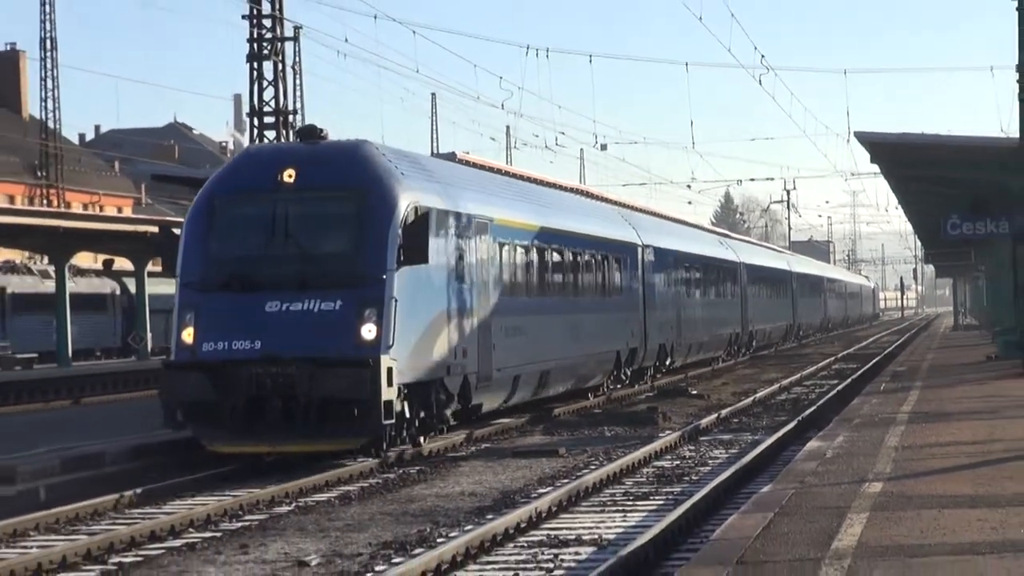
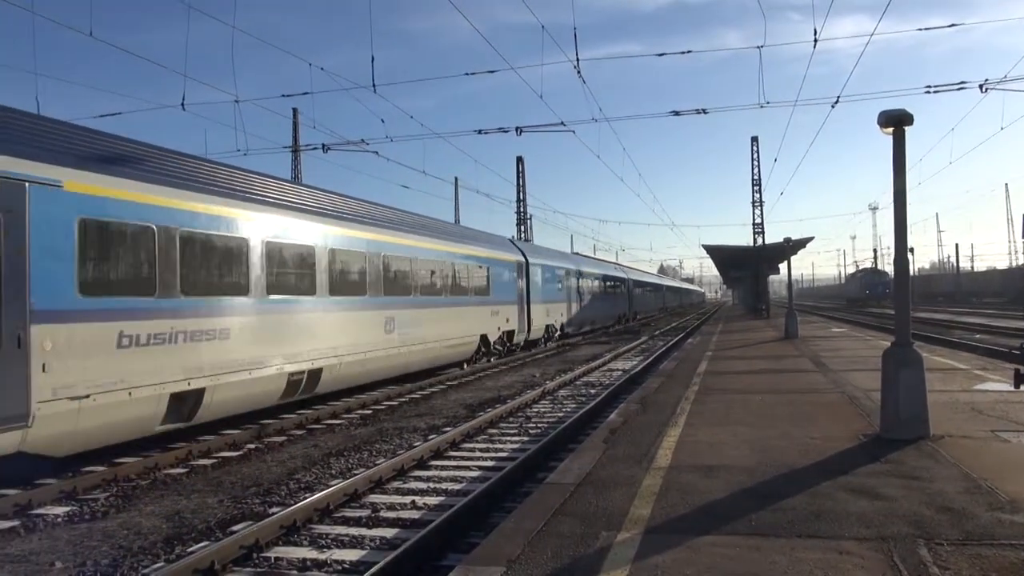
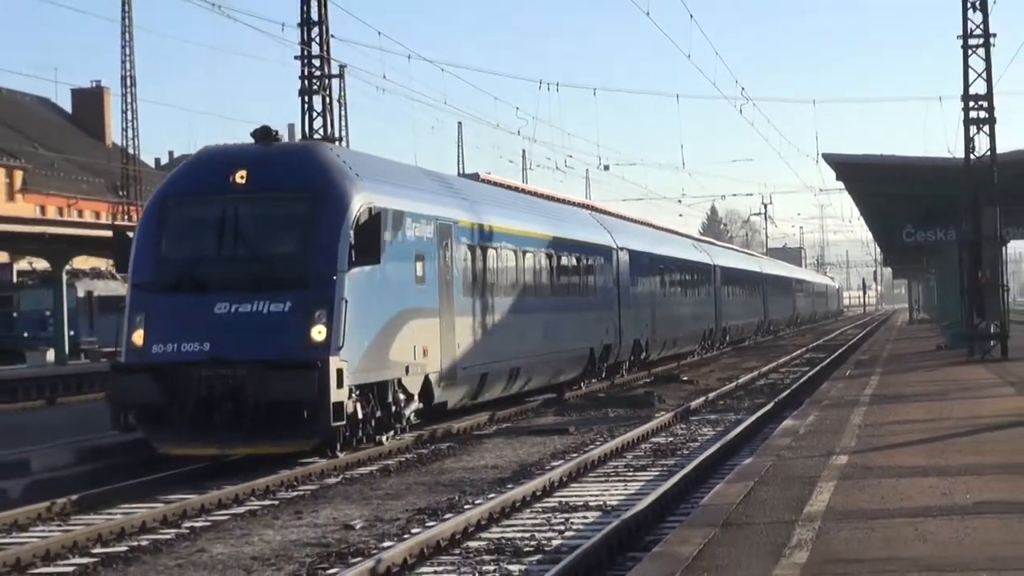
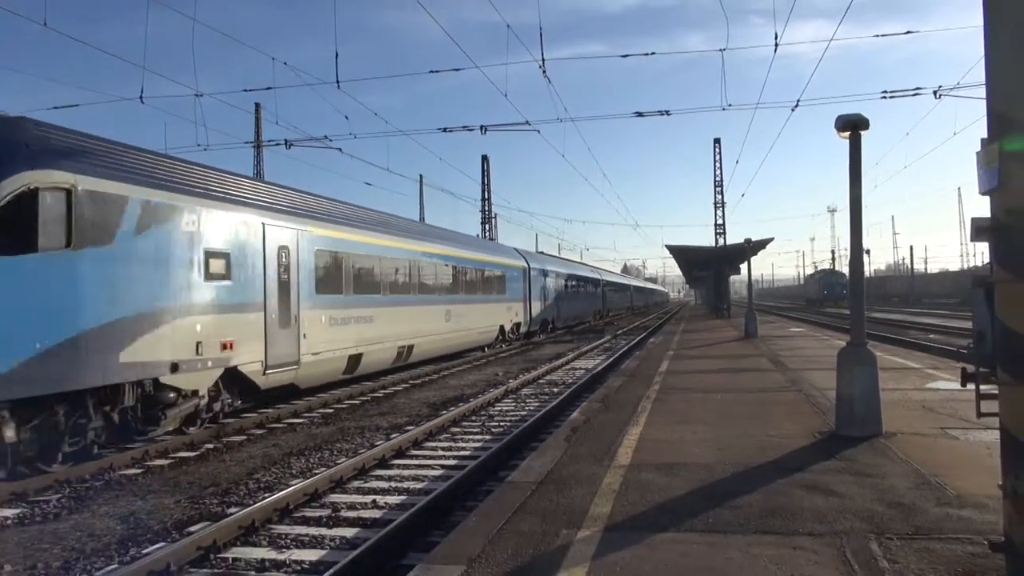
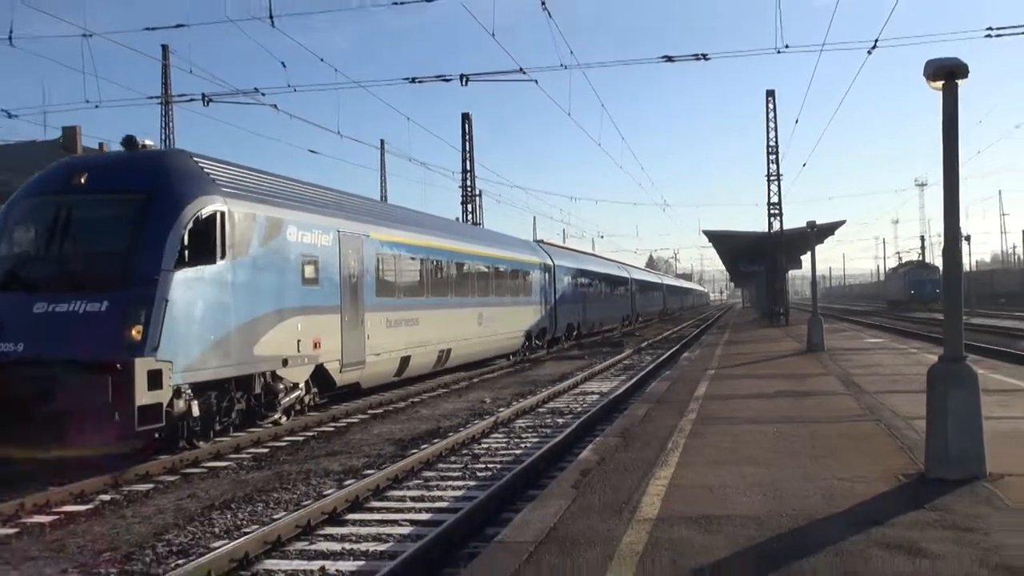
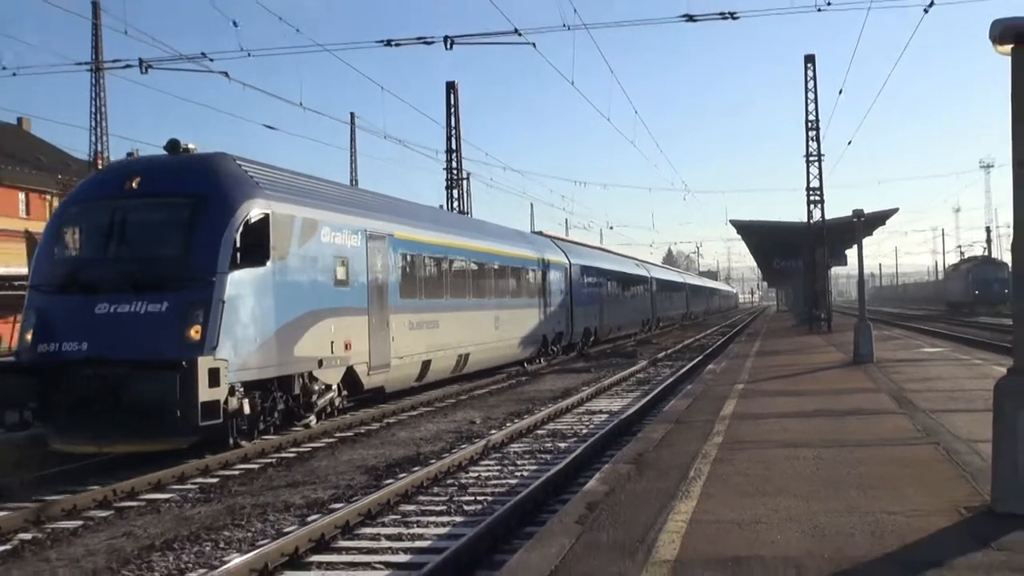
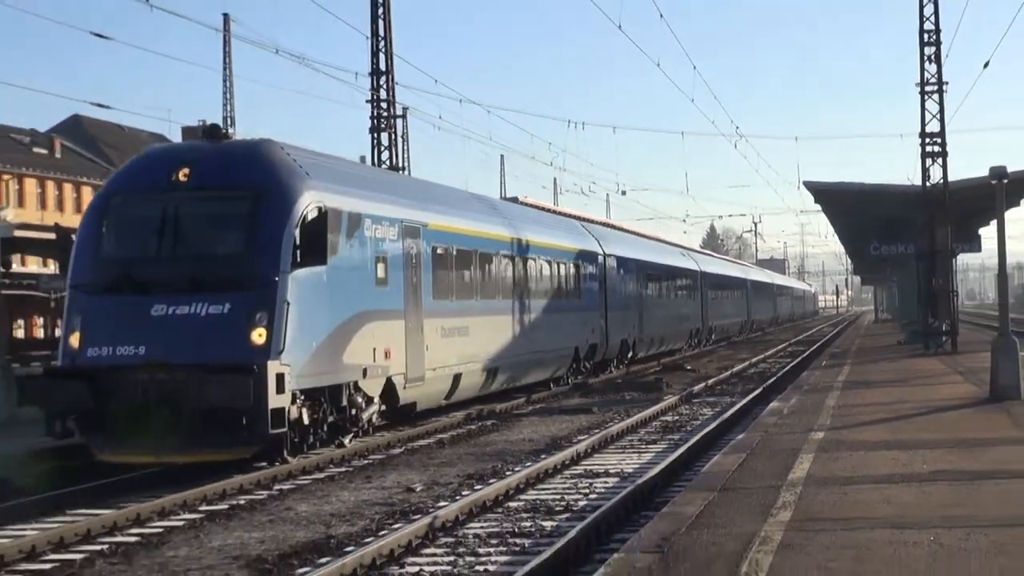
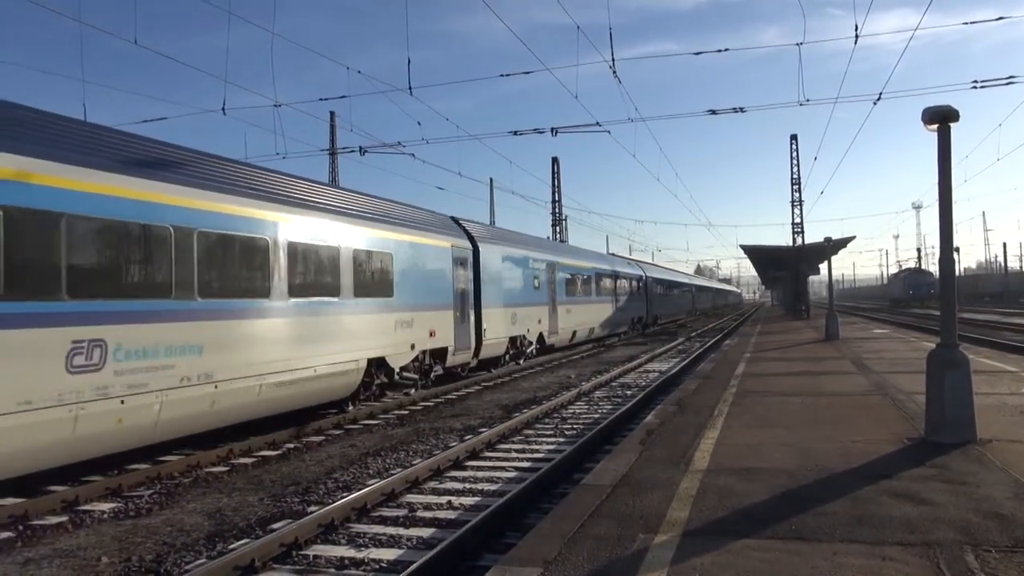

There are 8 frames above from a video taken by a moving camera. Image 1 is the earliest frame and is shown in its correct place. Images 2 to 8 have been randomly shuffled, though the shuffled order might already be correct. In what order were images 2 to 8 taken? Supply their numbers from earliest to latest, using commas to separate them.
3, 7, 6, 5, 4, 2, 8
